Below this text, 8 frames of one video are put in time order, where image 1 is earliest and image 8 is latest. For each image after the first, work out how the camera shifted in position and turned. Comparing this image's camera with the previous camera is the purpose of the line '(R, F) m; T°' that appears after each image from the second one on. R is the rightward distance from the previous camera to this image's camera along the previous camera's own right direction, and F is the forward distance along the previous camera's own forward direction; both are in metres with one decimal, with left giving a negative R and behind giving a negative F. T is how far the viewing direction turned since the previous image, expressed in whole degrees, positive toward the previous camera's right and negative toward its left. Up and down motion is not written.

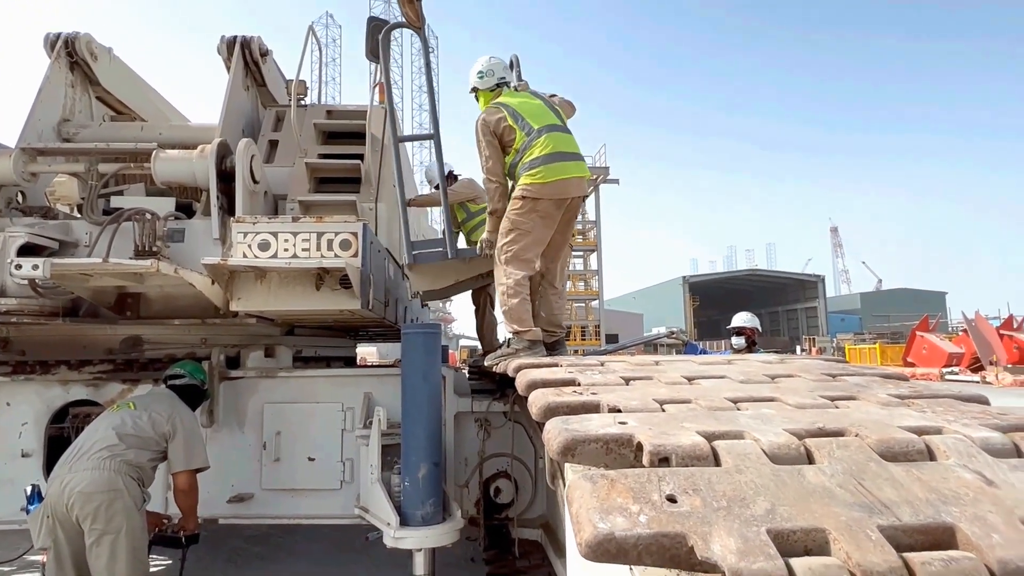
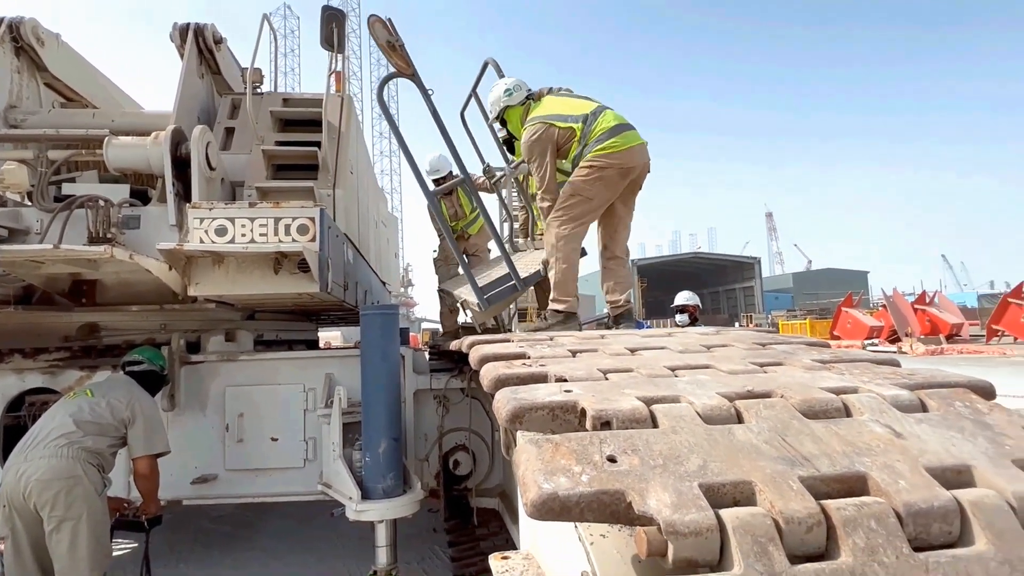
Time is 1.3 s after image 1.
(+0.1, -0.1) m; +3°
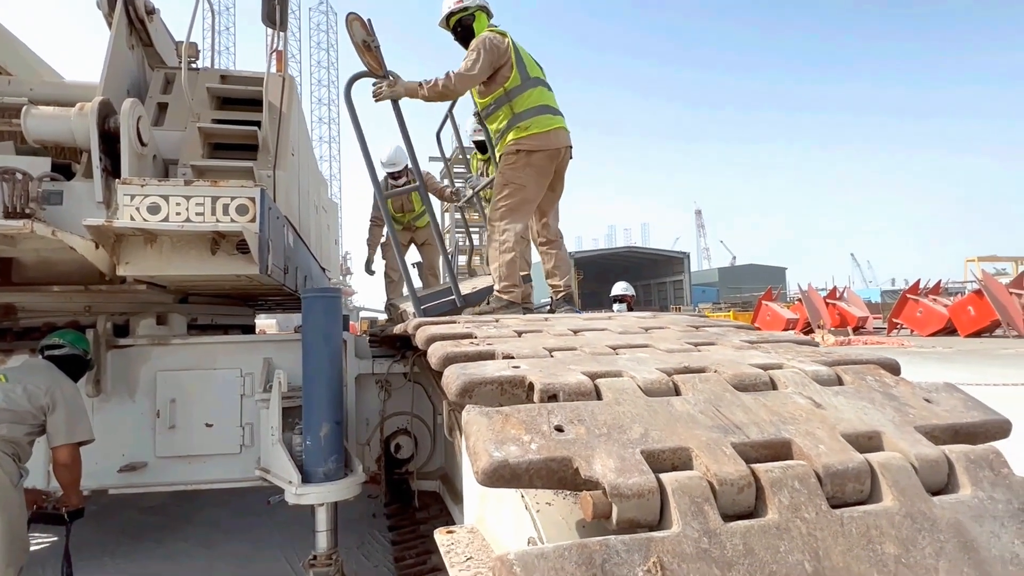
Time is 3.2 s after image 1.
(+0.1, 0.0) m; +5°
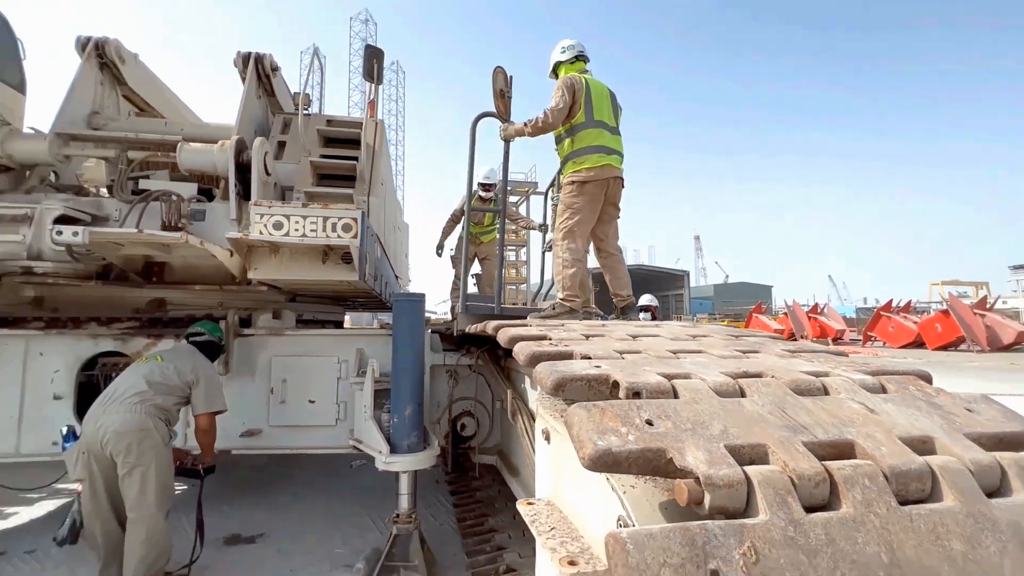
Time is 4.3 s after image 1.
(-0.1, -0.6) m; -4°
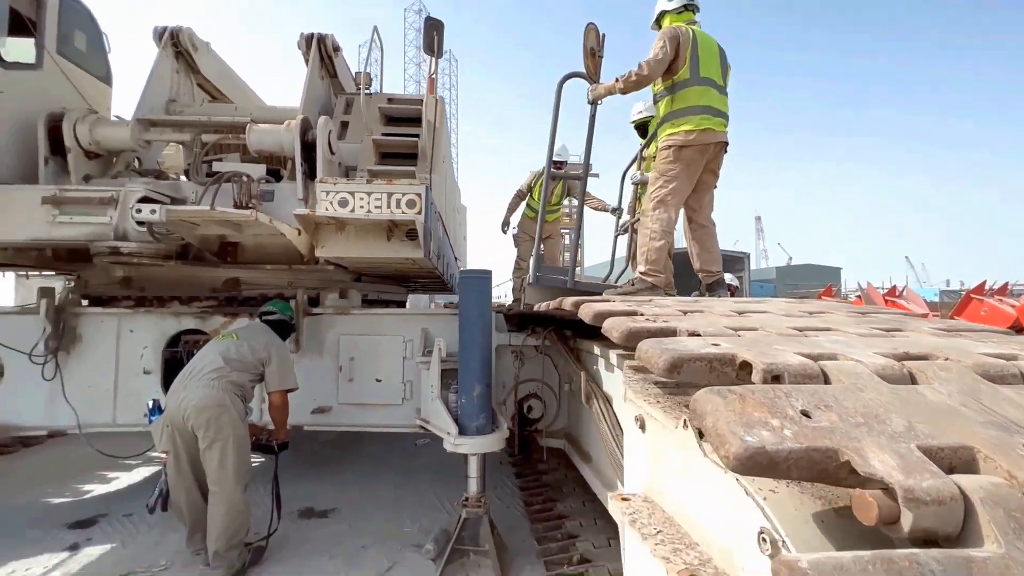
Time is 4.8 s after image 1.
(-0.1, +0.2) m; -6°
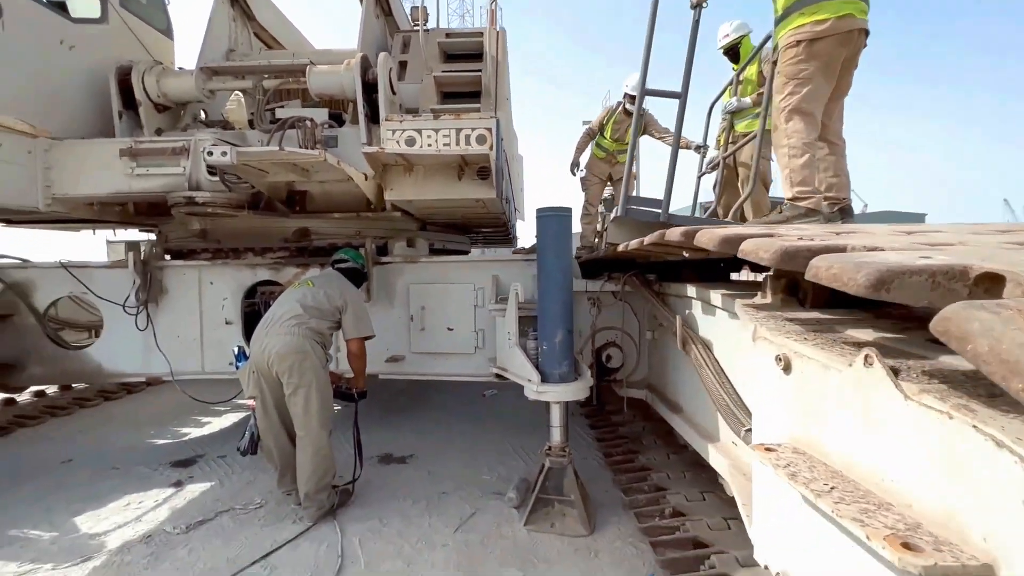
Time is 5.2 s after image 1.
(-0.2, +0.2) m; -6°
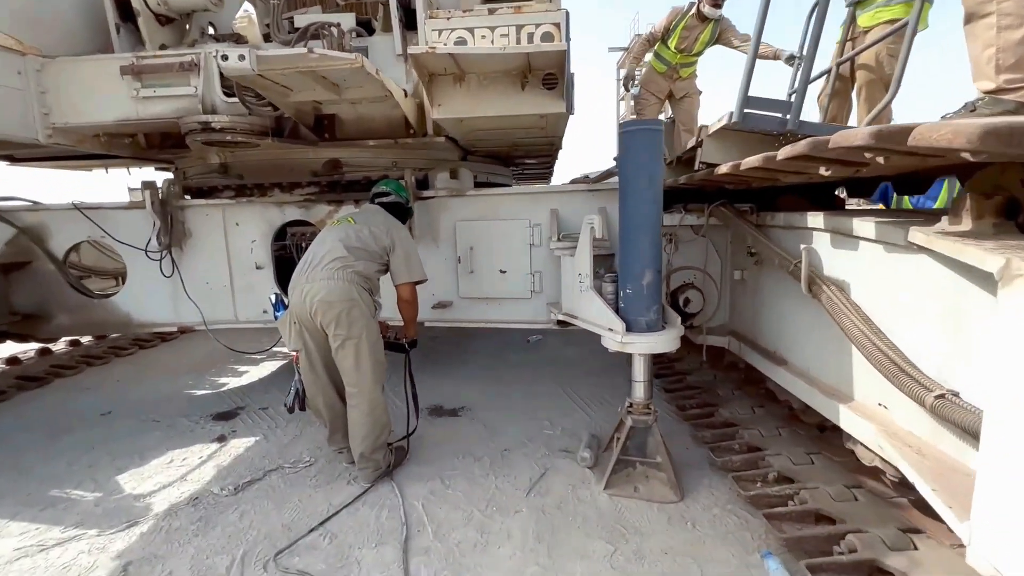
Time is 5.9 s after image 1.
(-0.3, +0.4) m; -2°
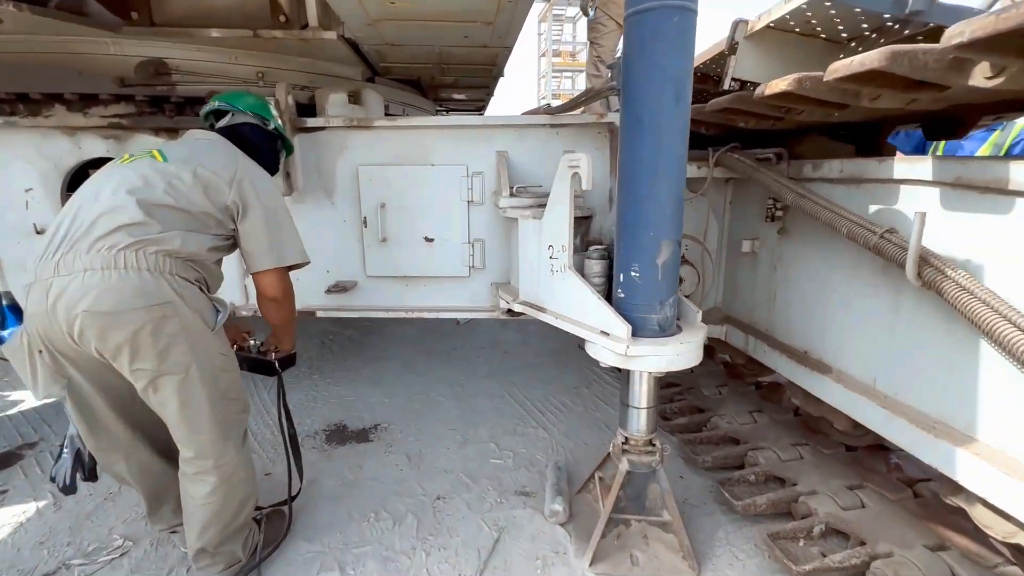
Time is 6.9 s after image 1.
(-0.1, +1.0) m; +10°
